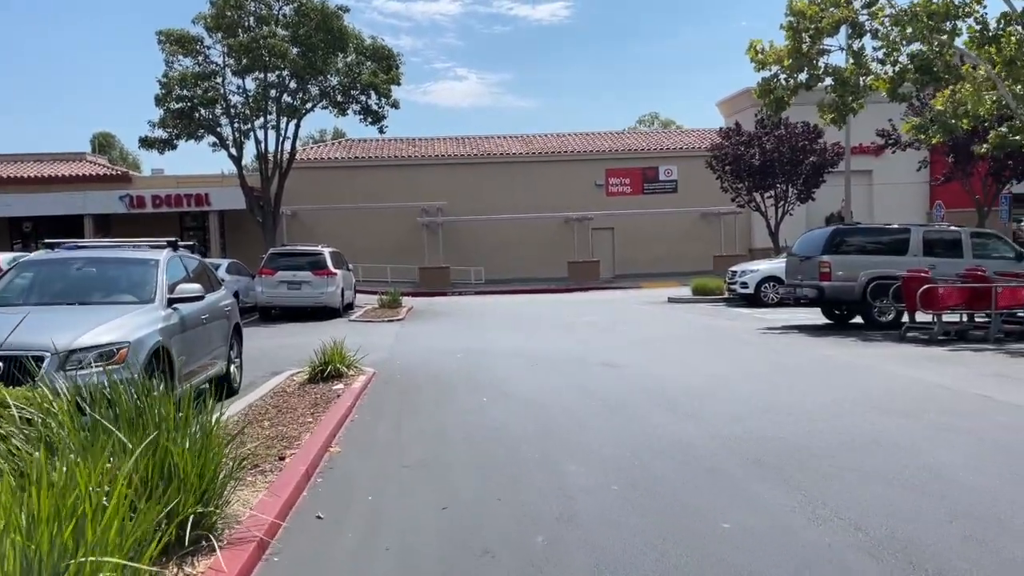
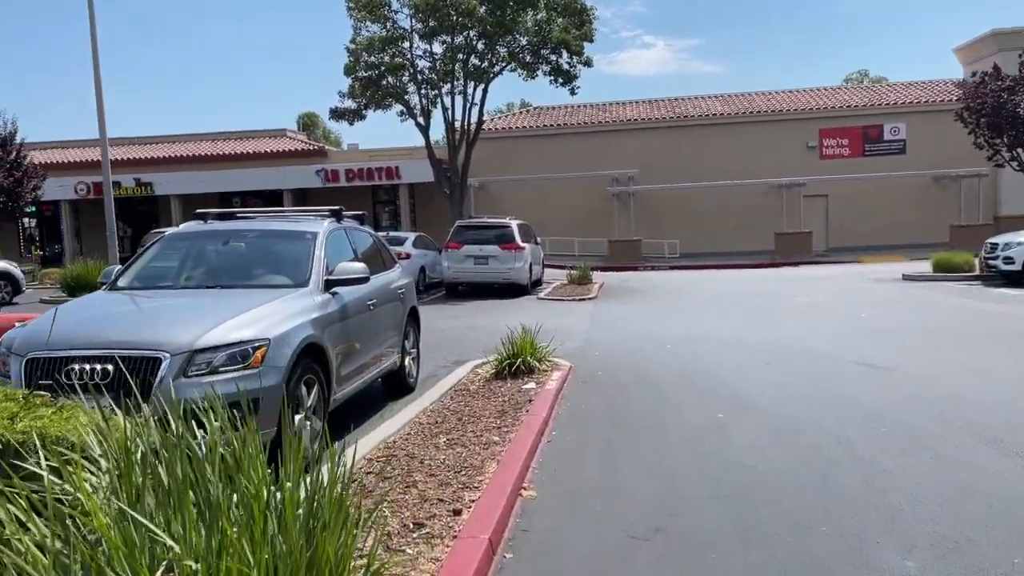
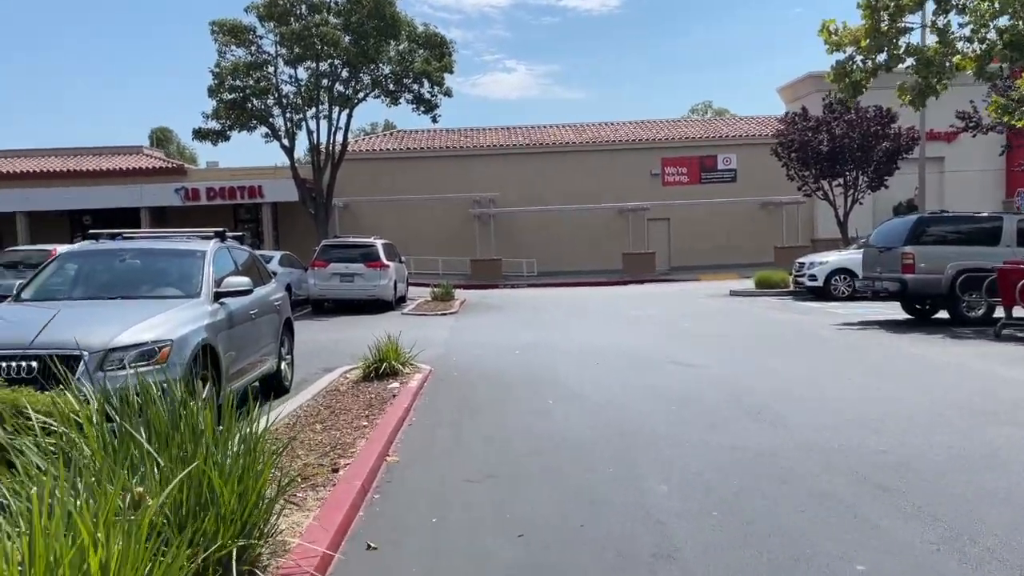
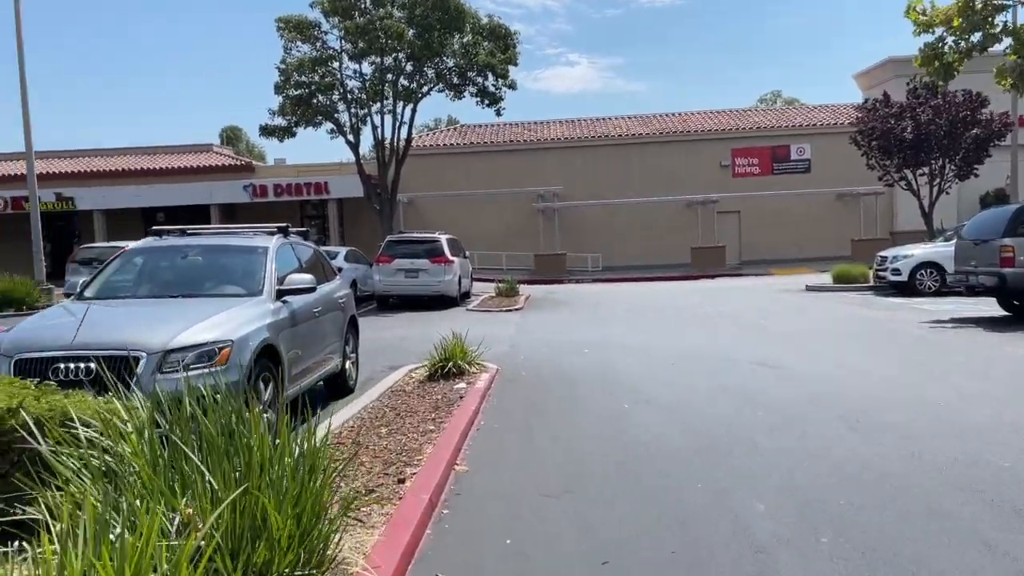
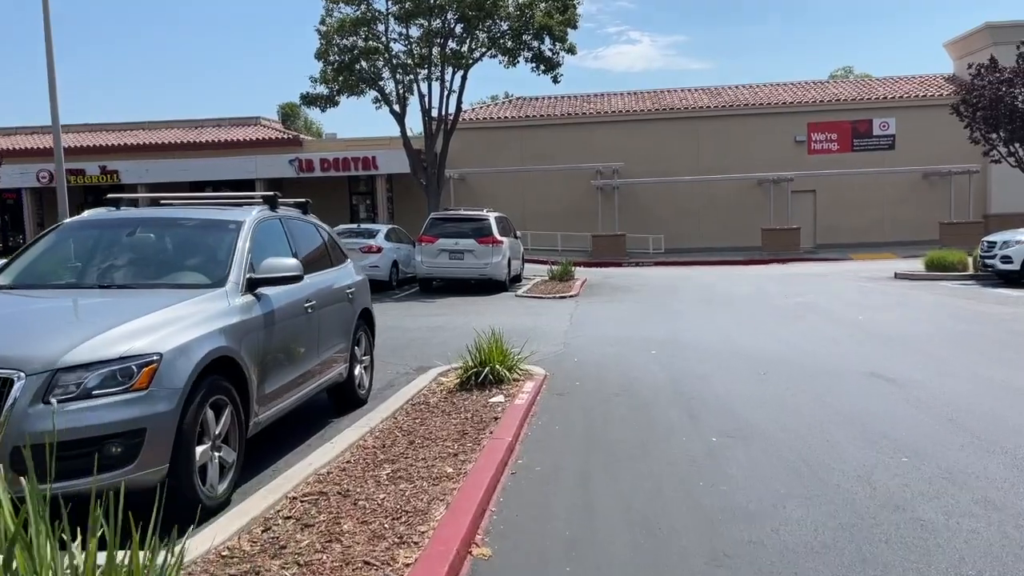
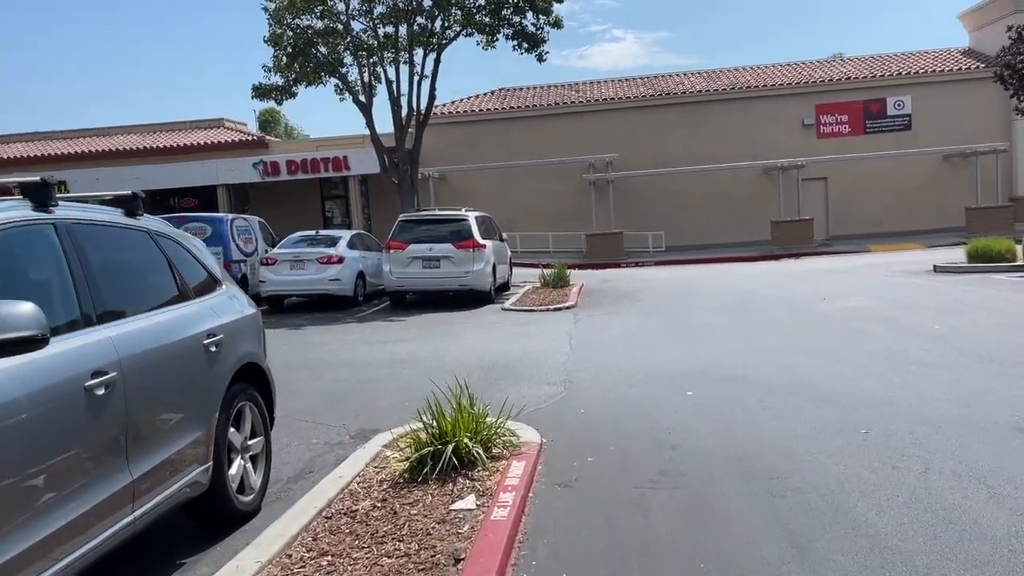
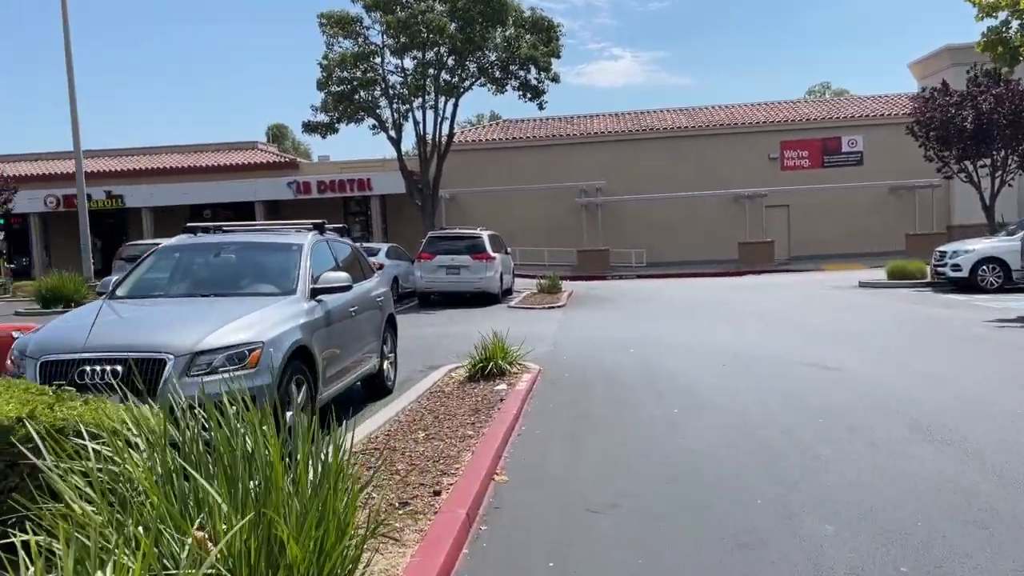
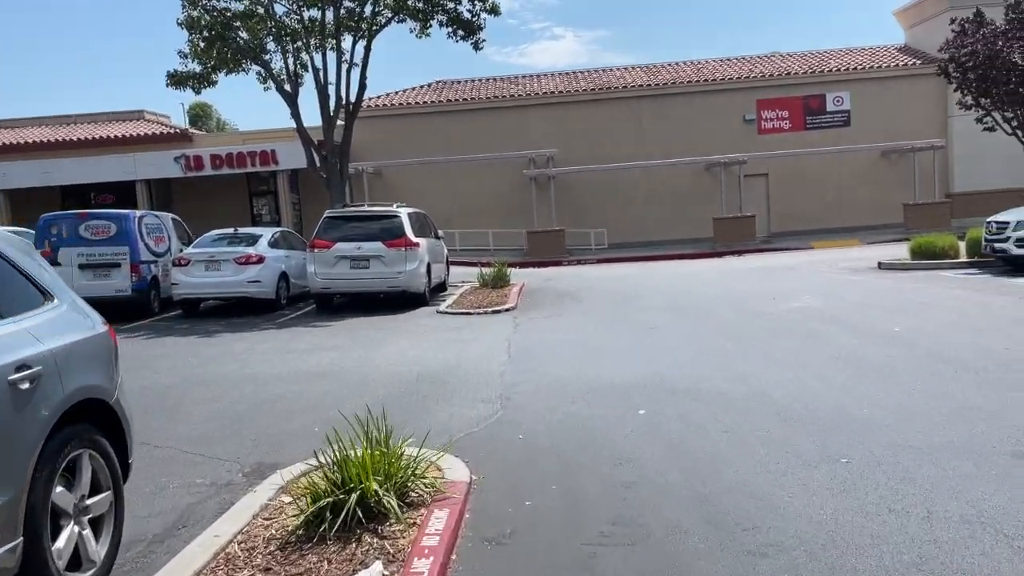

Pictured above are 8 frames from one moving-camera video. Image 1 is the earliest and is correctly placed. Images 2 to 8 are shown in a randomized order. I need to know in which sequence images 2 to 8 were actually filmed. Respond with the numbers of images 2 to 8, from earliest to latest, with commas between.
3, 4, 7, 2, 5, 6, 8
